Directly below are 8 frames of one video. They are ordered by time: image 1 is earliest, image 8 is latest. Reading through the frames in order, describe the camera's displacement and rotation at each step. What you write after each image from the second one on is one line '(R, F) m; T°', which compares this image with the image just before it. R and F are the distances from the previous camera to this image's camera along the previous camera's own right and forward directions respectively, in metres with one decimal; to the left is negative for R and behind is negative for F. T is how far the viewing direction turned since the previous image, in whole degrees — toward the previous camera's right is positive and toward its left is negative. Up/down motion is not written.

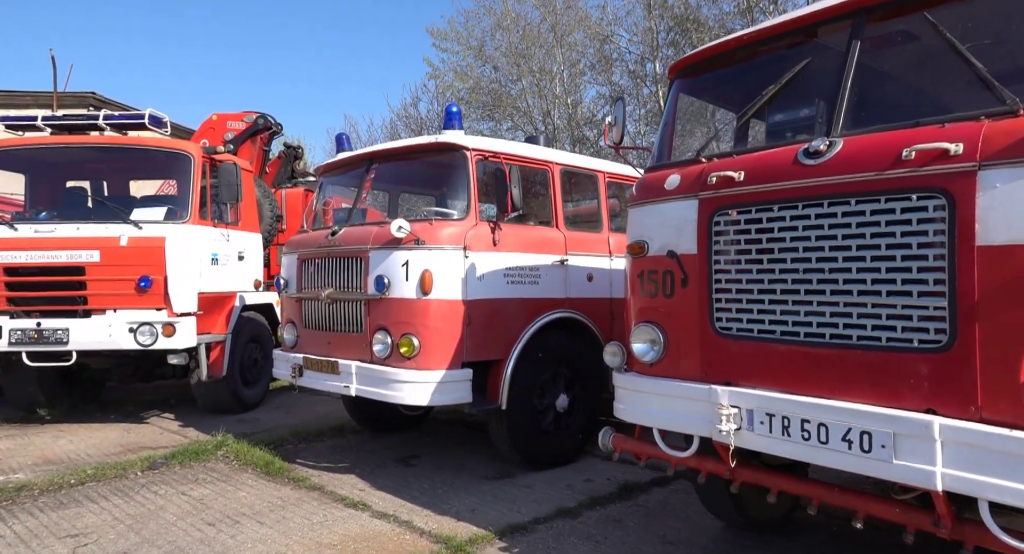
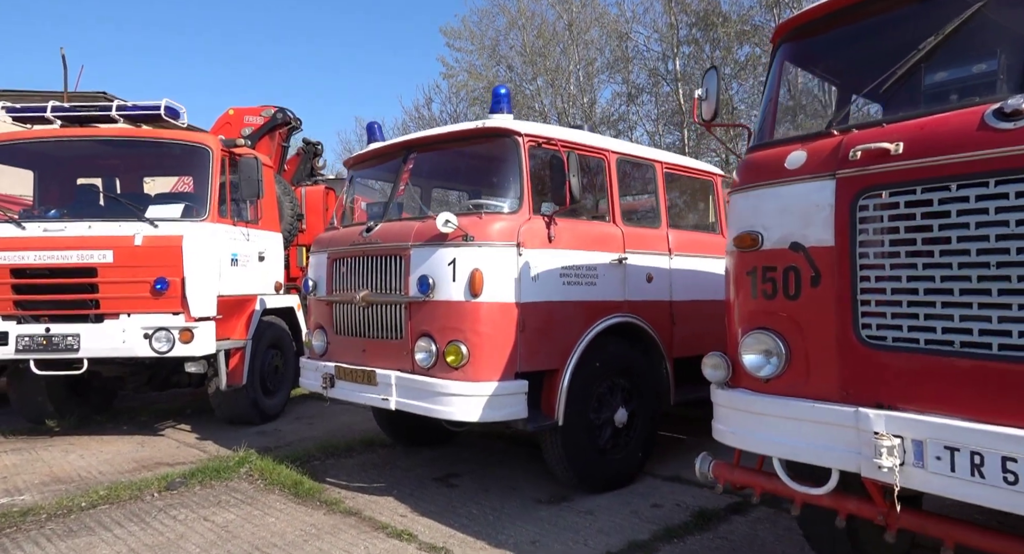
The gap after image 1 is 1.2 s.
(-0.3, +0.5) m; -1°
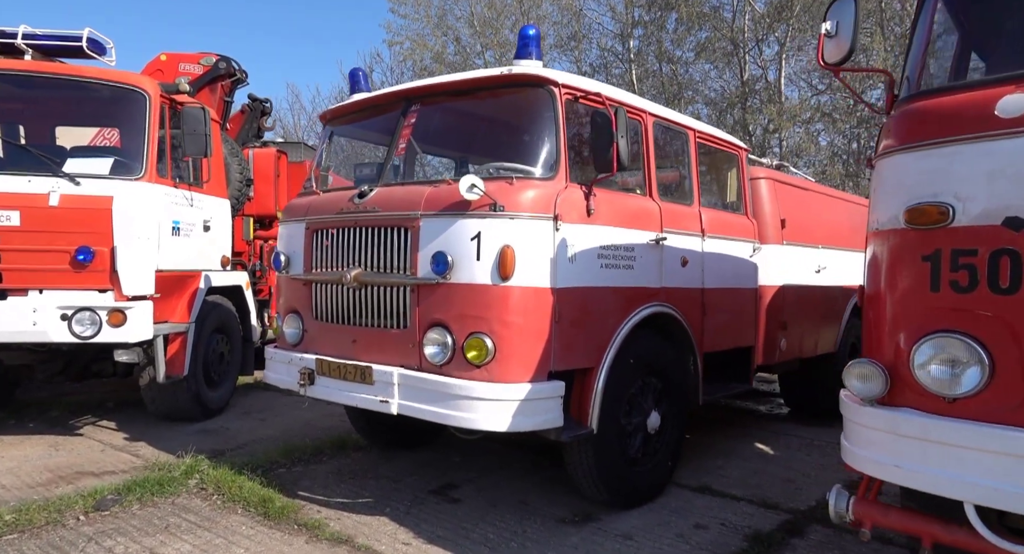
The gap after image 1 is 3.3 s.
(-0.5, +0.7) m; +6°
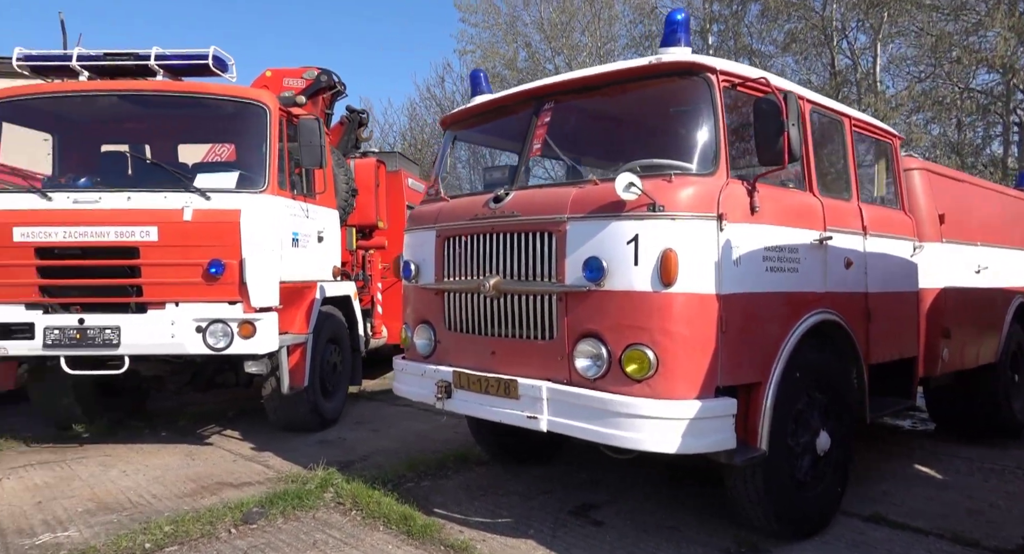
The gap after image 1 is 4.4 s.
(-0.3, +0.2) m; -6°
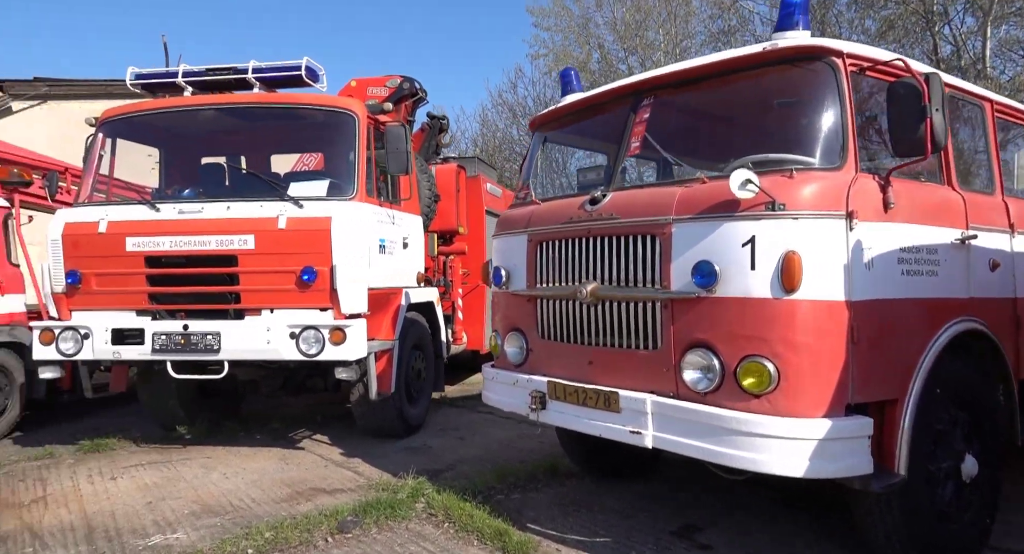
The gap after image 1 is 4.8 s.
(-0.1, +0.2) m; -6°
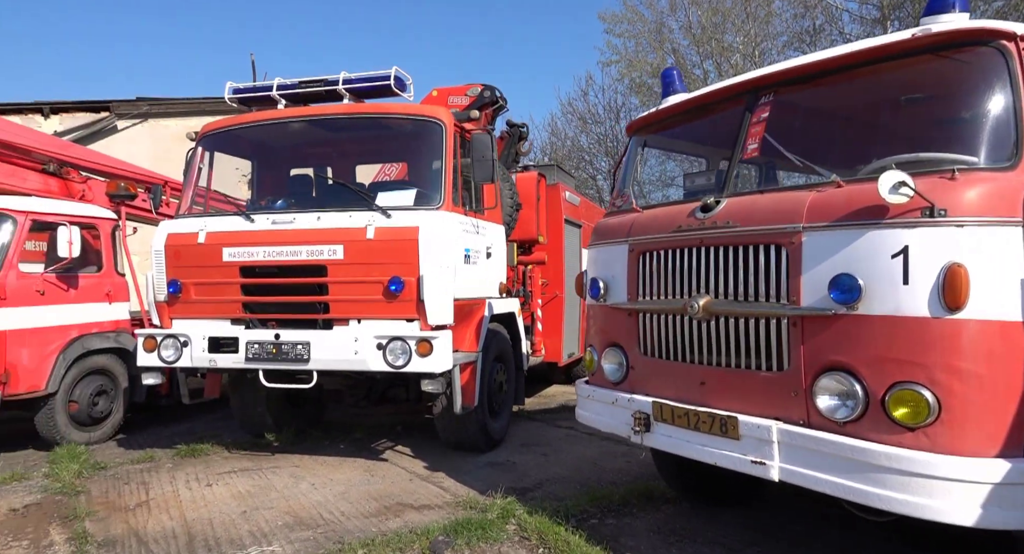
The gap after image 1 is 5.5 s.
(-0.2, +0.2) m; -6°
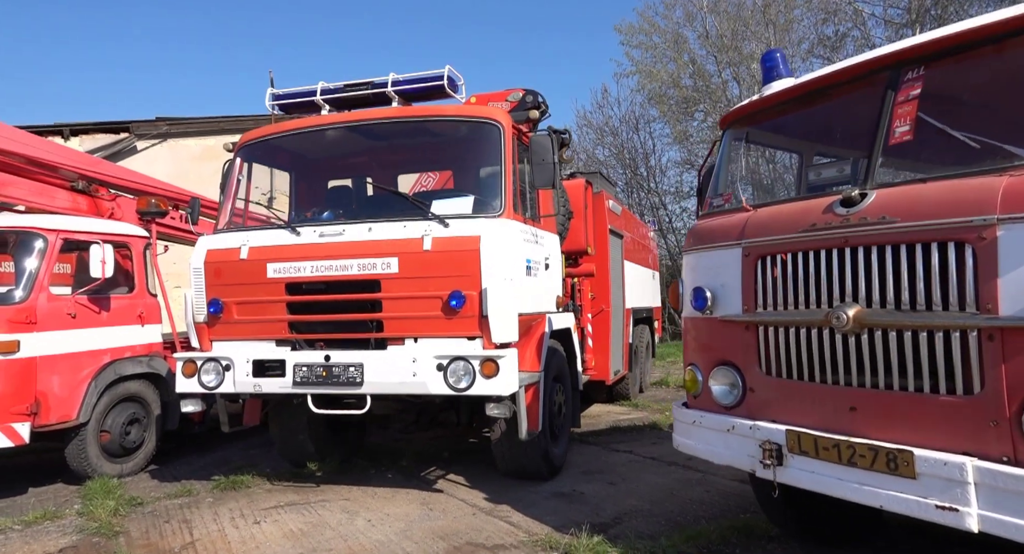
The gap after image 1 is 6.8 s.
(-0.4, +0.5) m; -1°
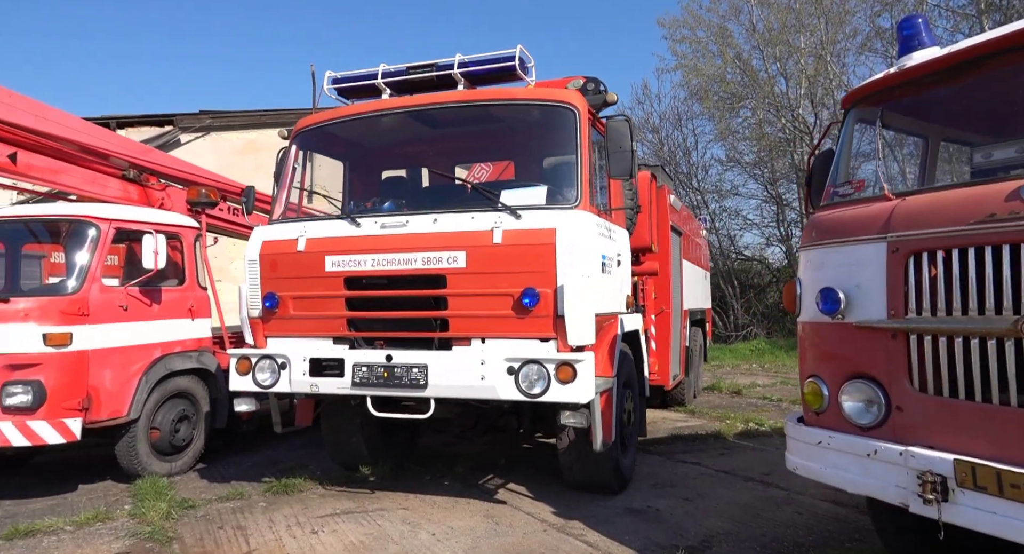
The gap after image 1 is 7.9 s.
(-0.3, +0.4) m; -3°
